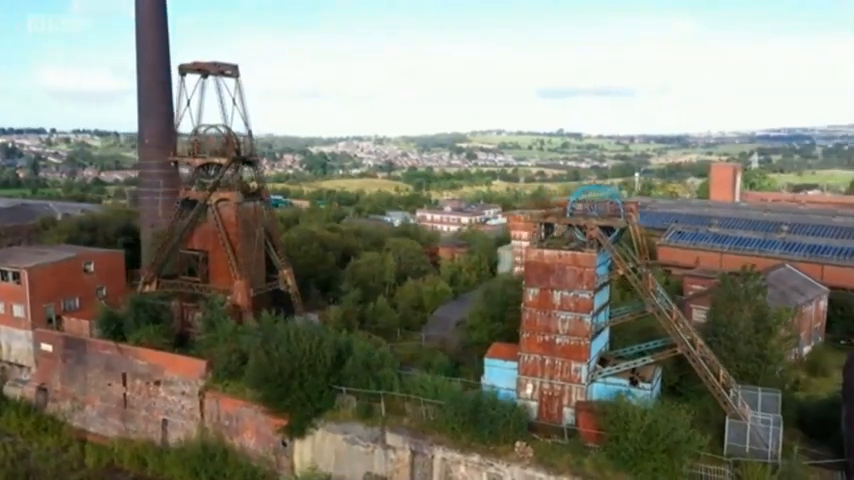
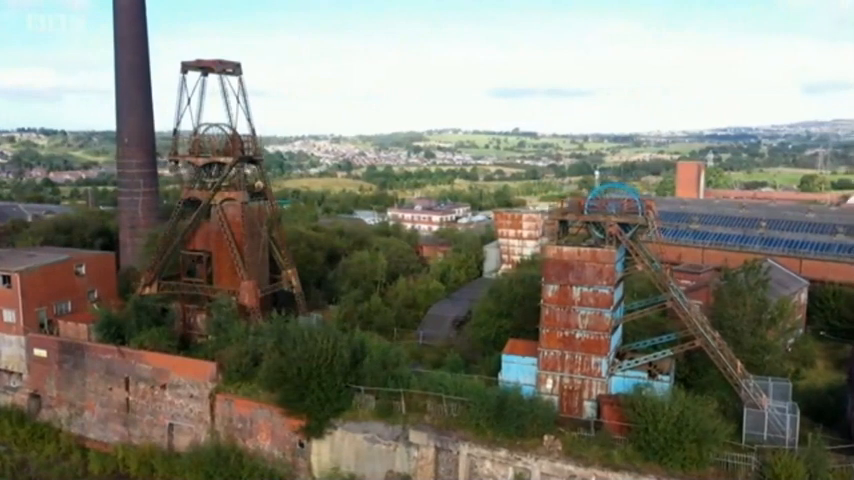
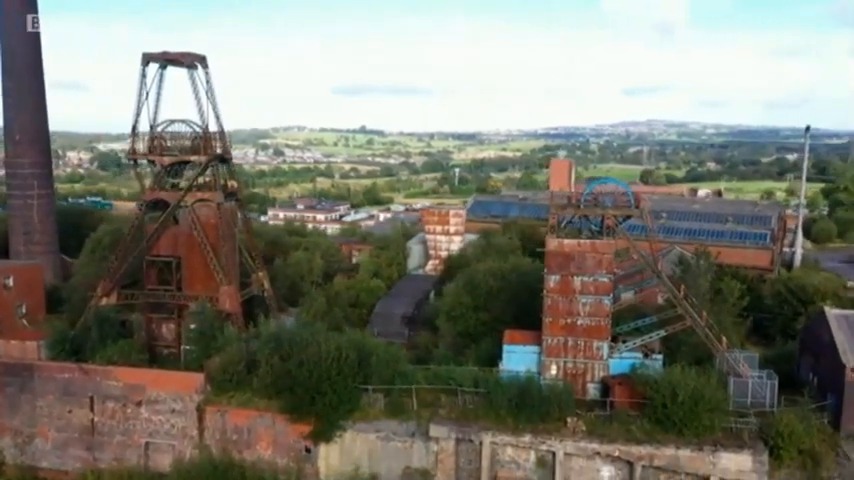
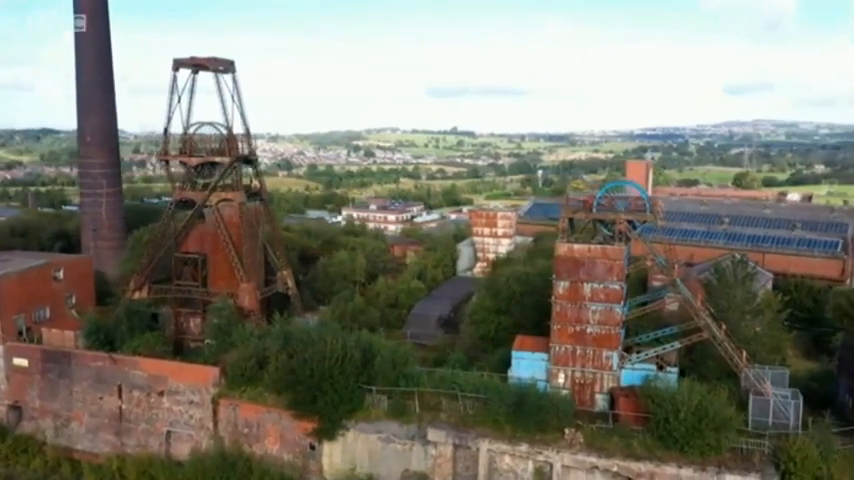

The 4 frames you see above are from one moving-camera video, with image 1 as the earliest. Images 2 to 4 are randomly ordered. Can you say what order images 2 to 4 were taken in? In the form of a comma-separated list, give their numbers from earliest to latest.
2, 4, 3
